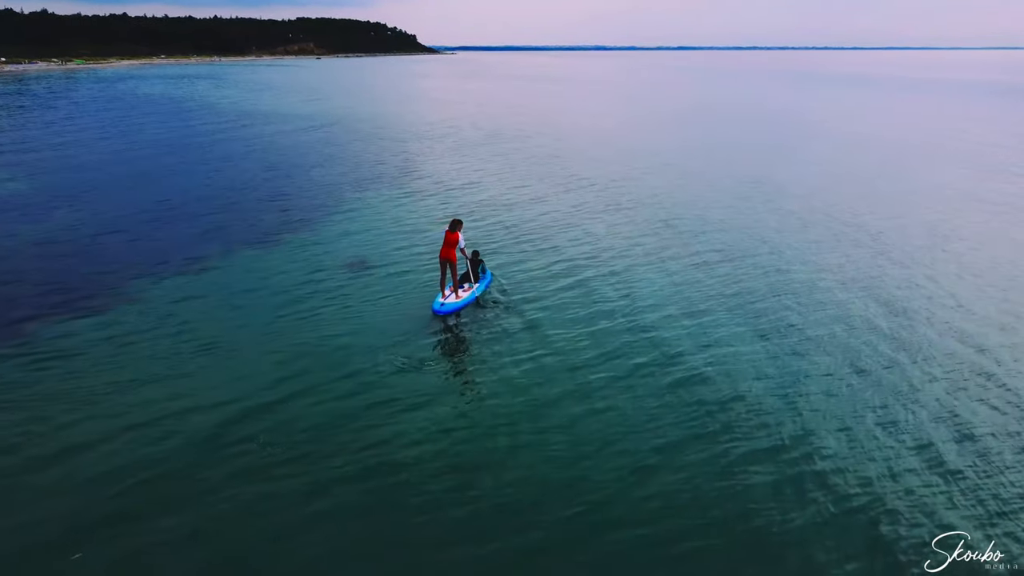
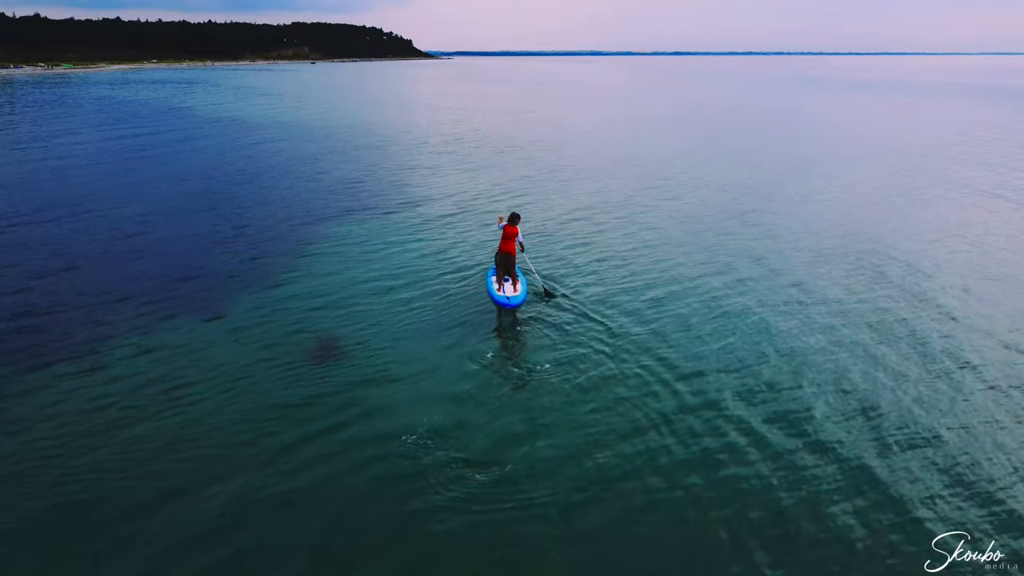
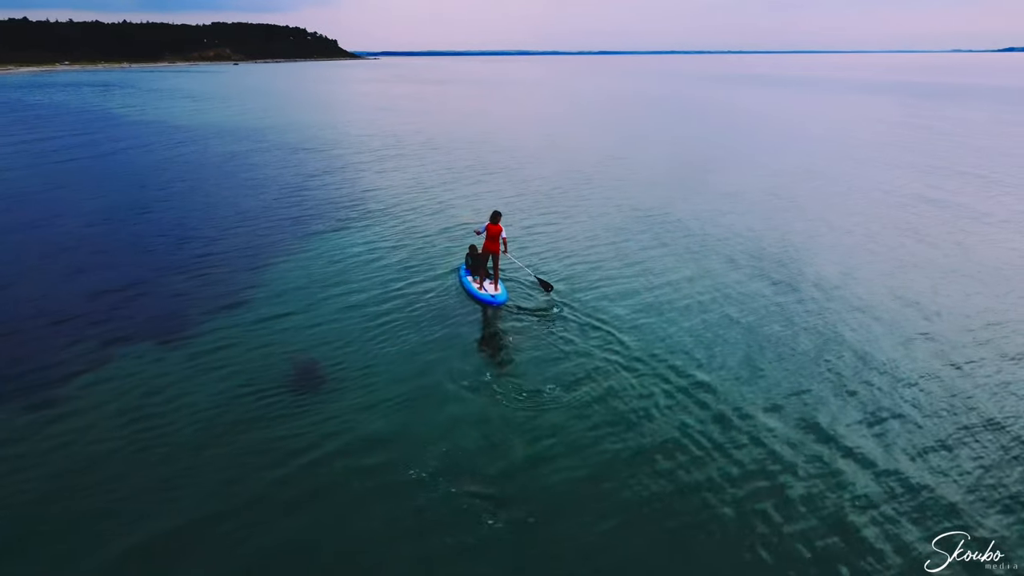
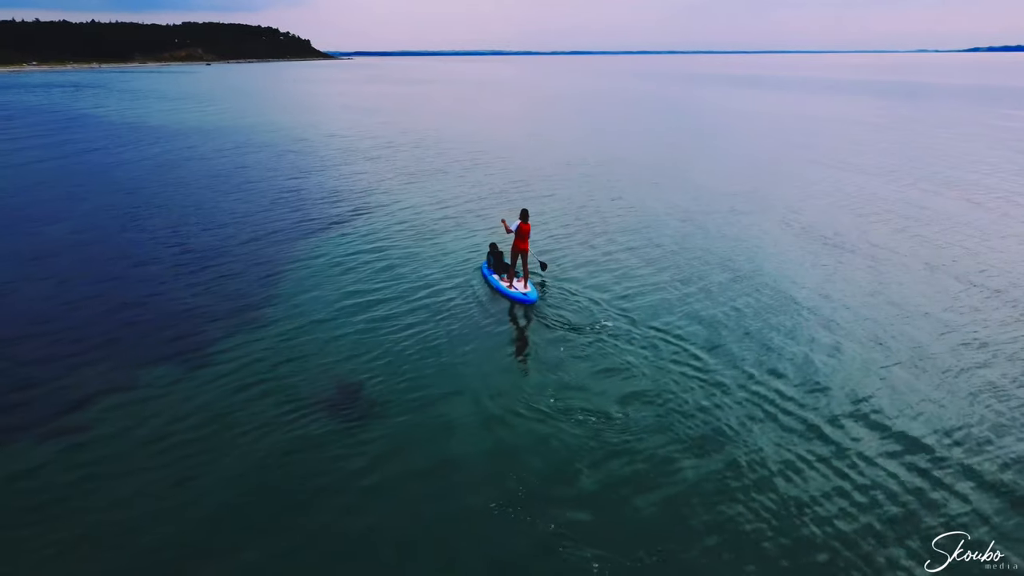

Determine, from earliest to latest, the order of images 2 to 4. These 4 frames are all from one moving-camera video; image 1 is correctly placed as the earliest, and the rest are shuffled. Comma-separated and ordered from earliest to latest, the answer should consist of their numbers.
2, 3, 4
